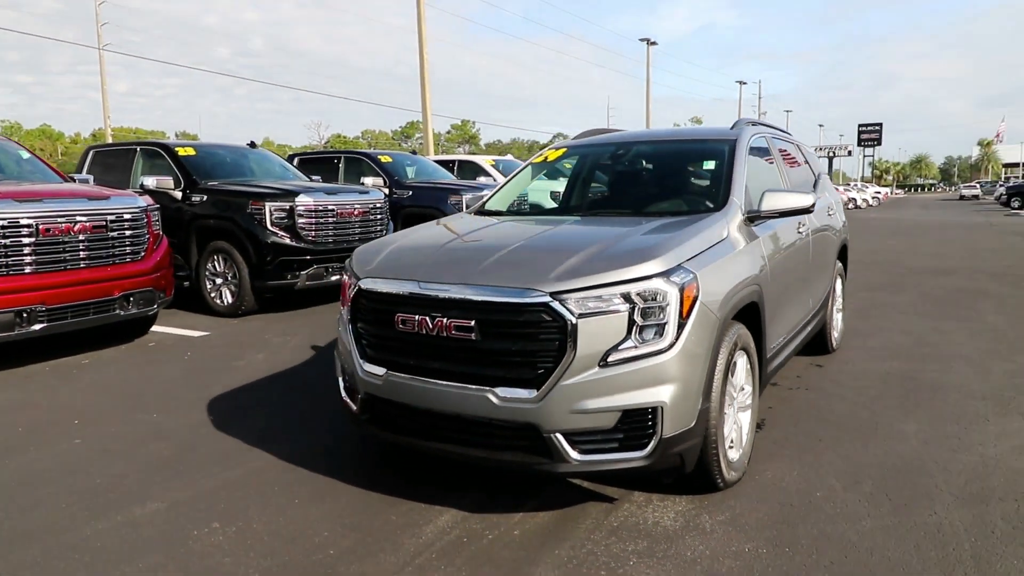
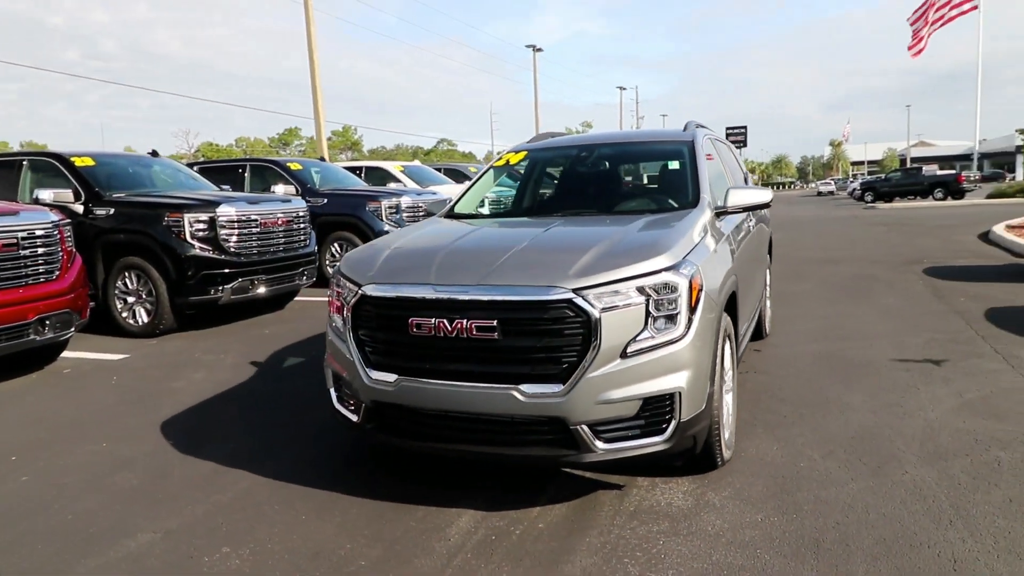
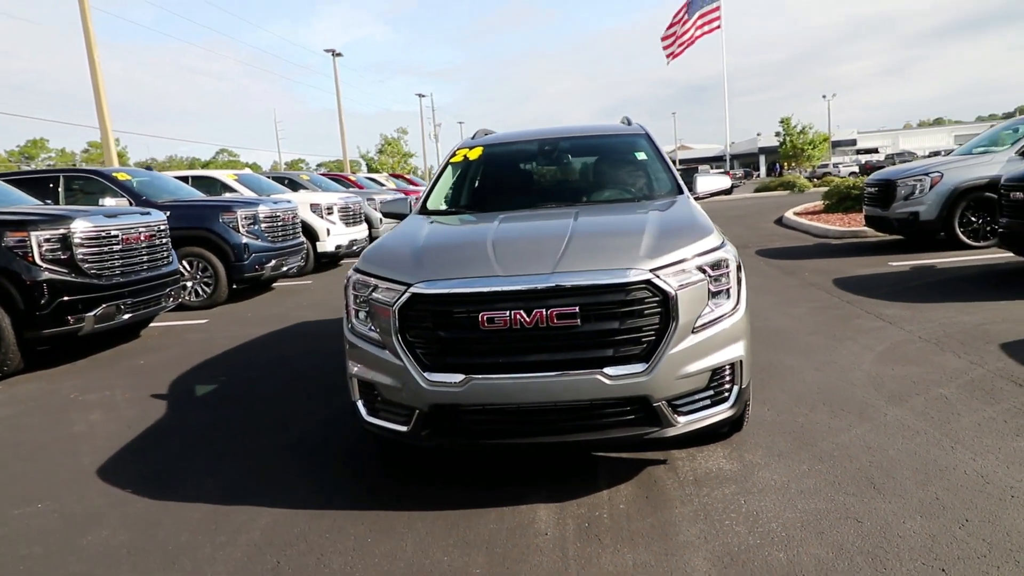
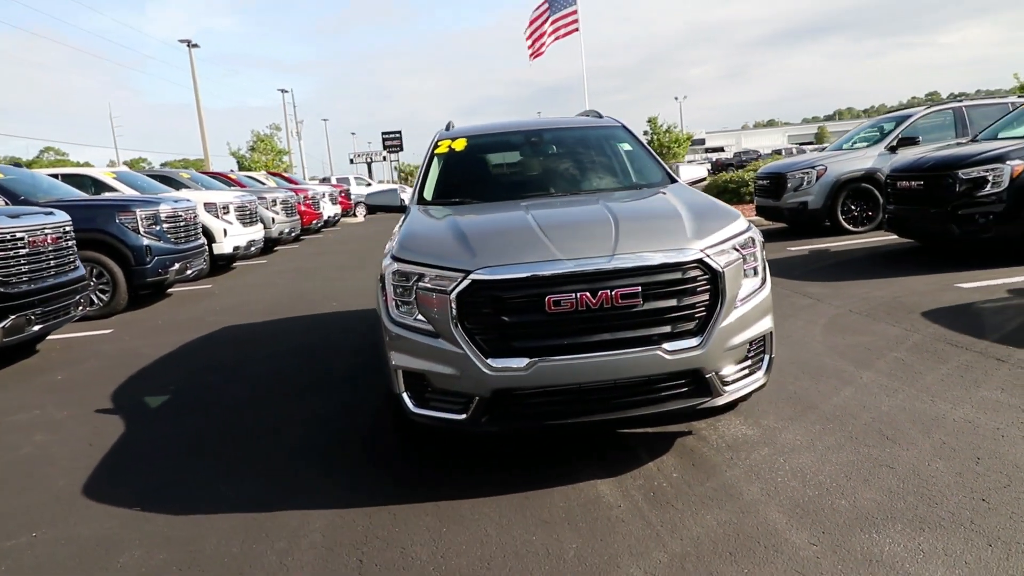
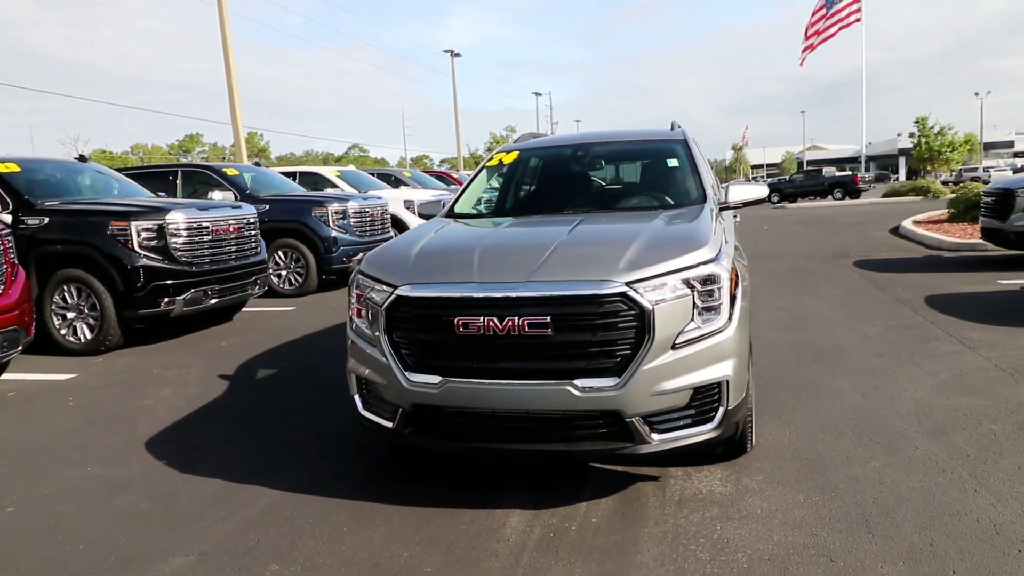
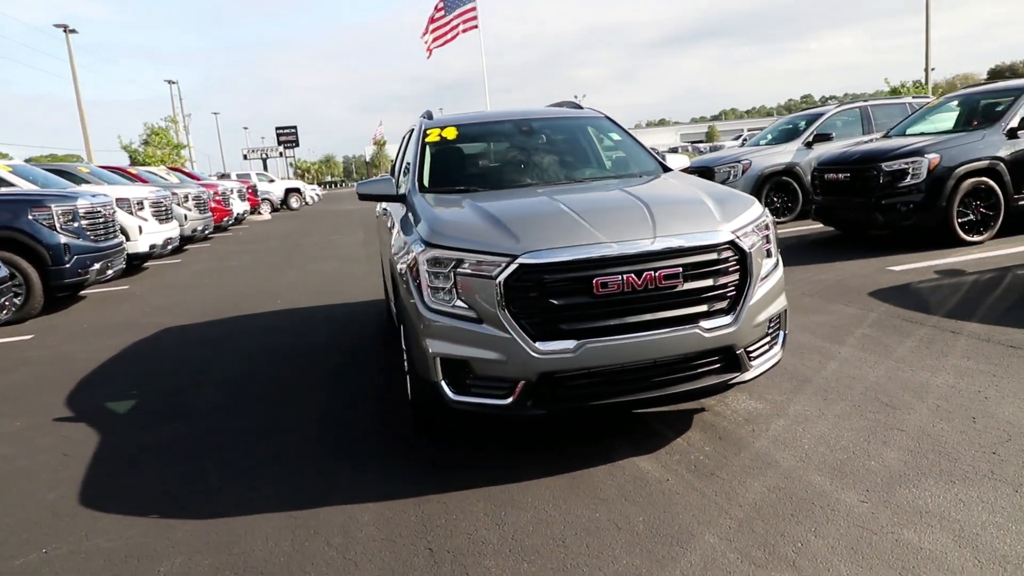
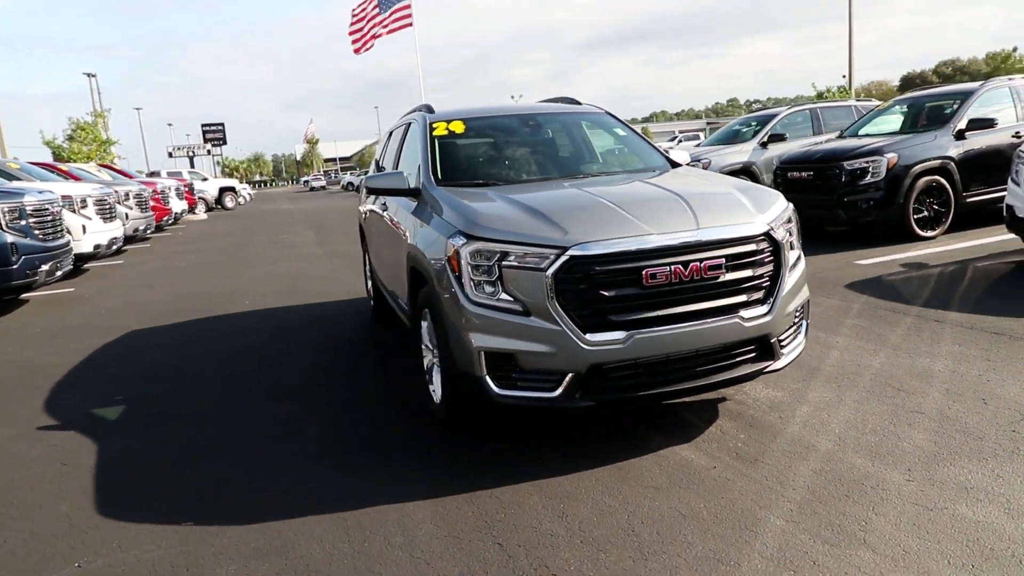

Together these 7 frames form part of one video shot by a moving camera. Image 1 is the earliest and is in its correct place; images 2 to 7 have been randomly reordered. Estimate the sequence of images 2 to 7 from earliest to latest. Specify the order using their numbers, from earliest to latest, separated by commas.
2, 5, 3, 4, 6, 7
